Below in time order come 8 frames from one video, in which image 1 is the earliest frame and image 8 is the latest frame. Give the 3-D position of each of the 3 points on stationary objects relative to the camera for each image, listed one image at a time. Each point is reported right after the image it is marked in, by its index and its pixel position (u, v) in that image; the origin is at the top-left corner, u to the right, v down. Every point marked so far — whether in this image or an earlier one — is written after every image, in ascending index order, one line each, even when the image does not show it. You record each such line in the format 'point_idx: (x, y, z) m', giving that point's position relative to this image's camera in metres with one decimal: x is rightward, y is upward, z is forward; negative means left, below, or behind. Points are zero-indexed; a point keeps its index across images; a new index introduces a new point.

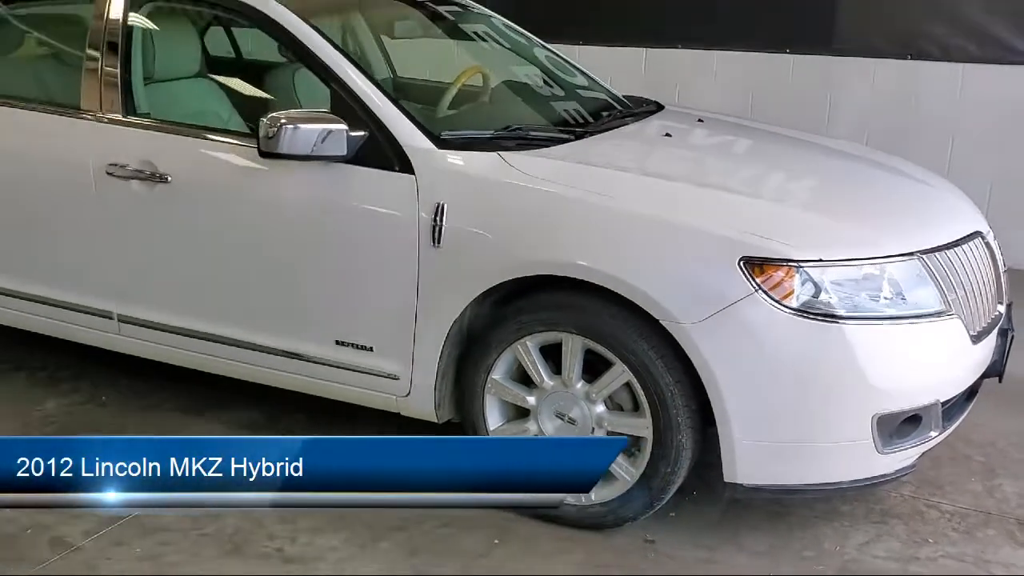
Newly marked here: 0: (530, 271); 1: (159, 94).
0: (+0.1, +0.1, +2.6) m
1: (-1.2, +0.7, +3.3) m
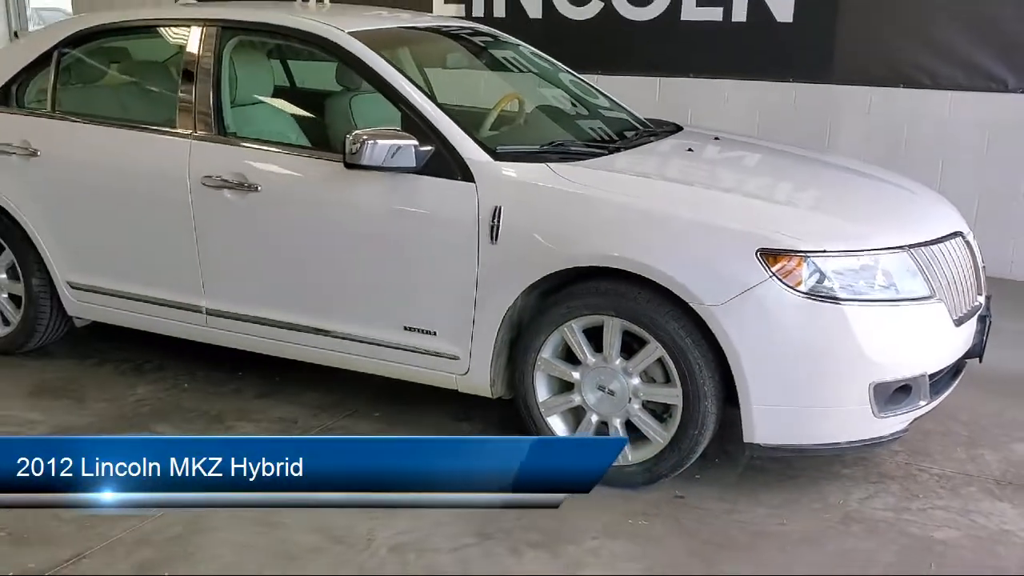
0: (+0.2, +0.1, +3.1) m
1: (-1.0, +0.7, +3.8) m
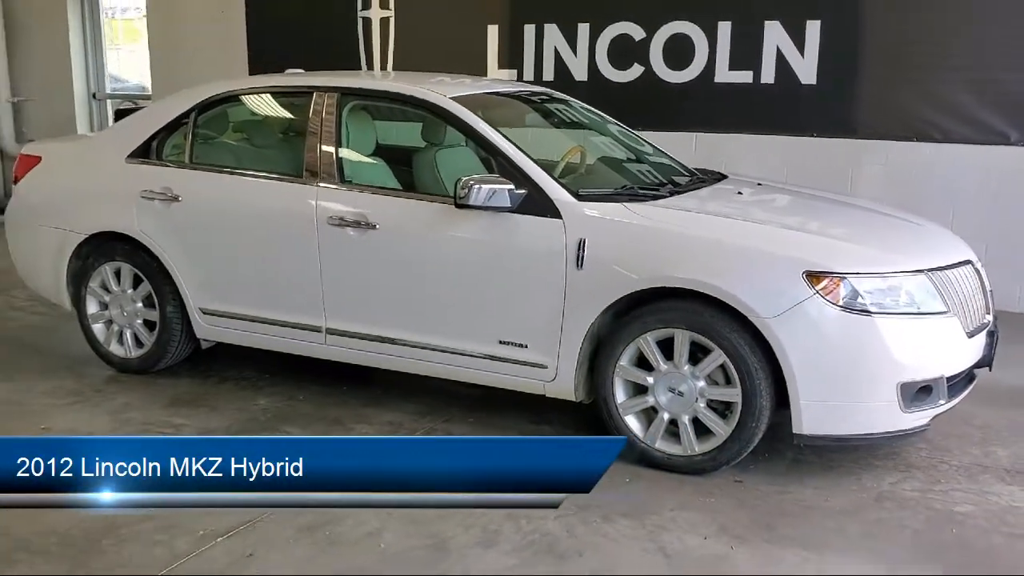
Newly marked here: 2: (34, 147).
0: (+0.5, 0.0, +3.7) m
1: (-0.7, +0.6, +4.5) m
2: (-2.6, +0.8, +5.3) m
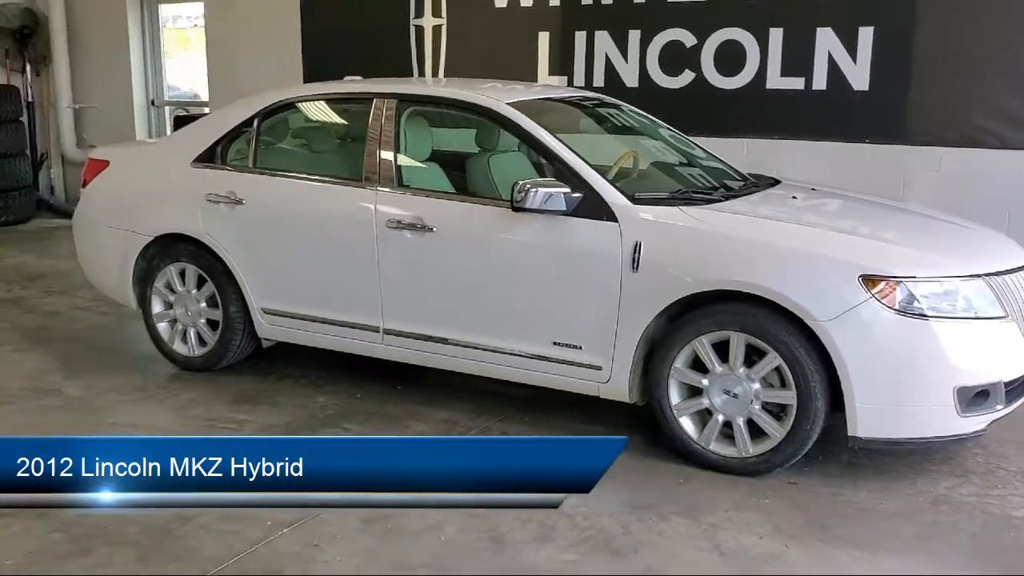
0: (+0.8, 0.0, +3.8) m
1: (-0.5, +0.6, +4.6) m
2: (-2.3, +0.8, +5.5) m
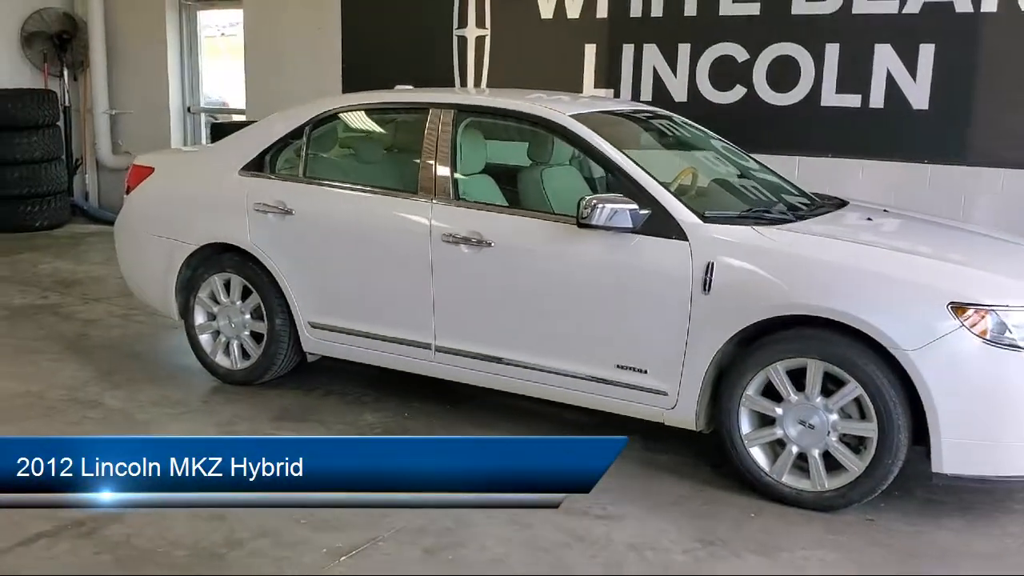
0: (+1.0, -0.1, +3.6) m
1: (-0.2, +0.5, +4.4) m
2: (-2.0, +0.7, +5.4) m
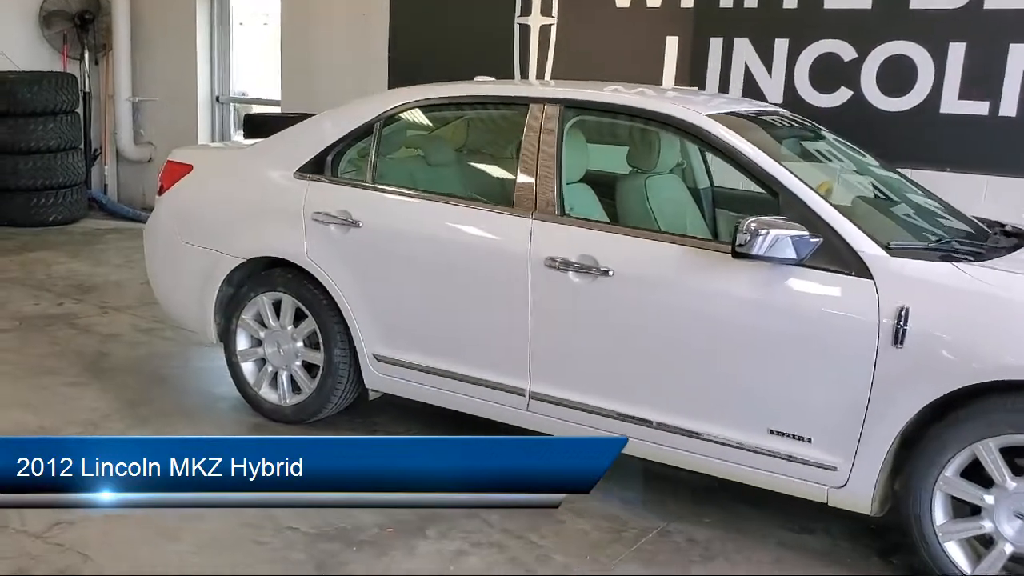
0: (+1.4, -0.3, +2.8) m
1: (+0.3, +0.4, +3.7) m
2: (-1.6, +0.6, +4.6) m
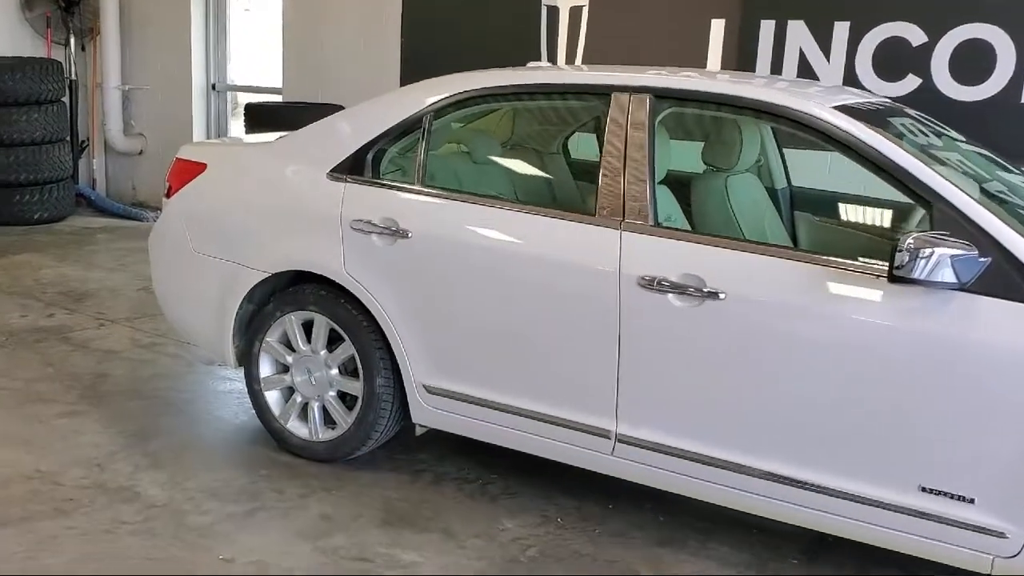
0: (+1.7, -0.3, +2.3) m
1: (+0.5, +0.3, +3.1) m
2: (-1.3, +0.6, +4.0) m
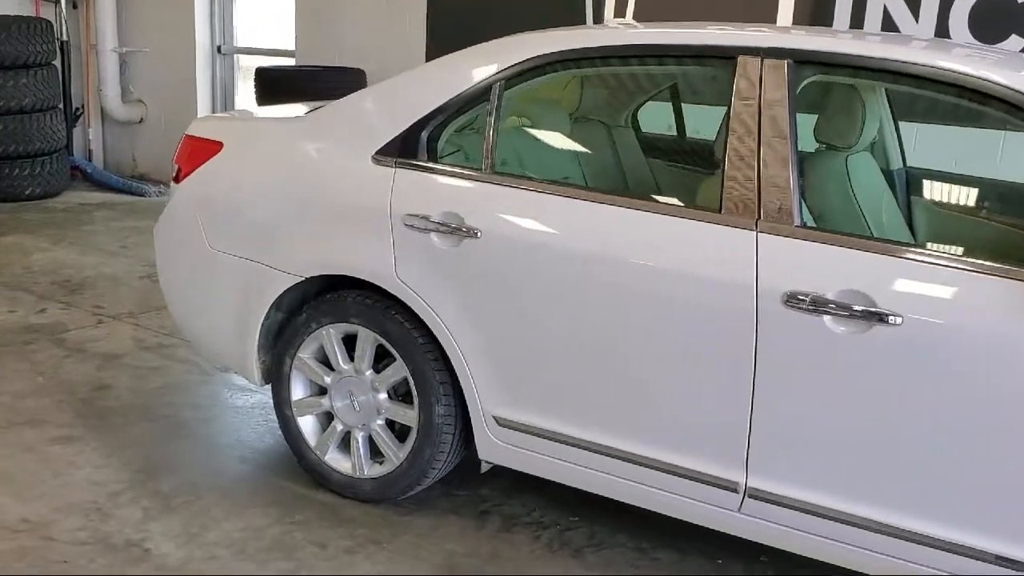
0: (+2.0, -0.4, +1.7) m
1: (+0.8, +0.2, +2.5) m
2: (-1.1, +0.6, +3.4) m
